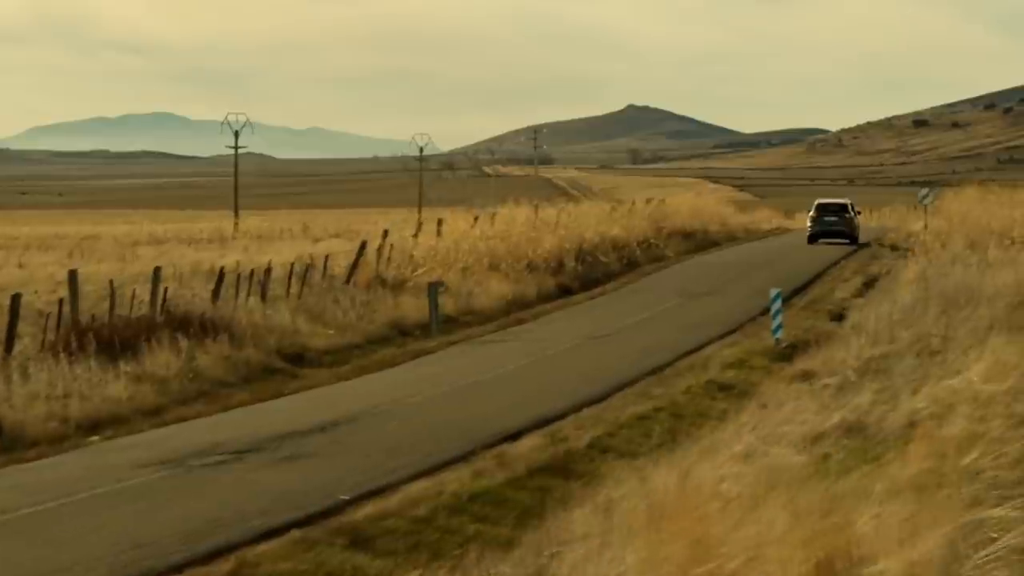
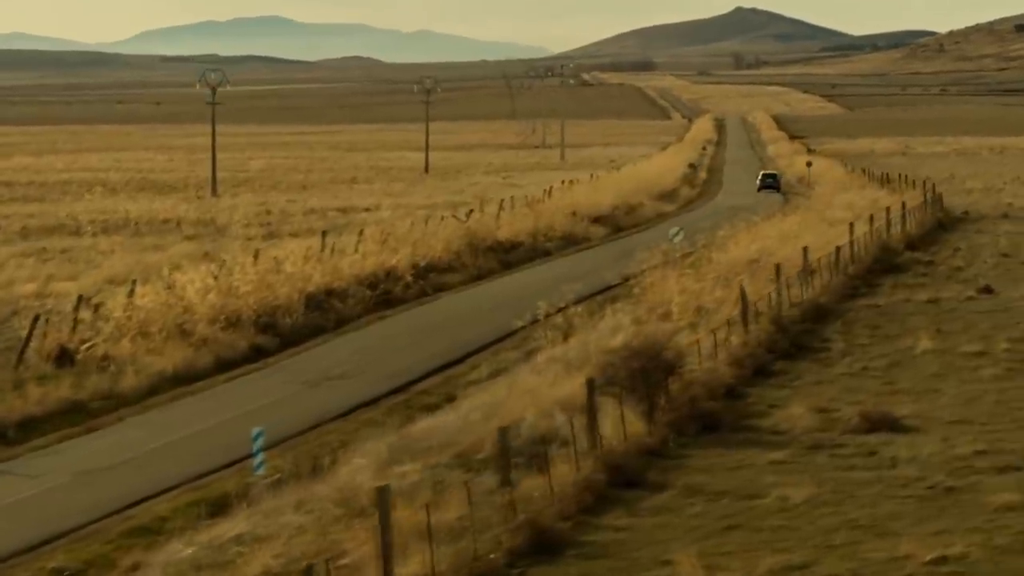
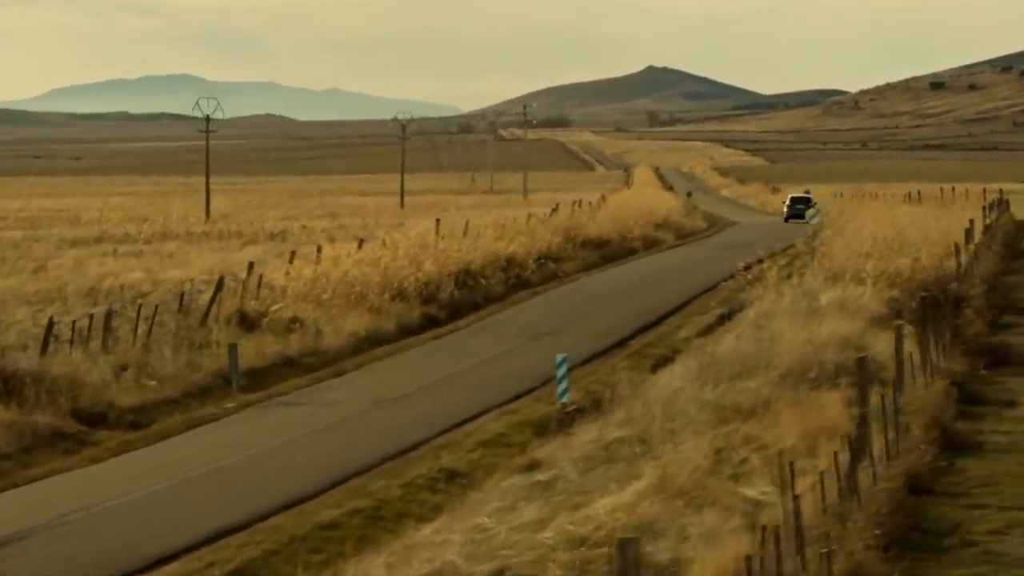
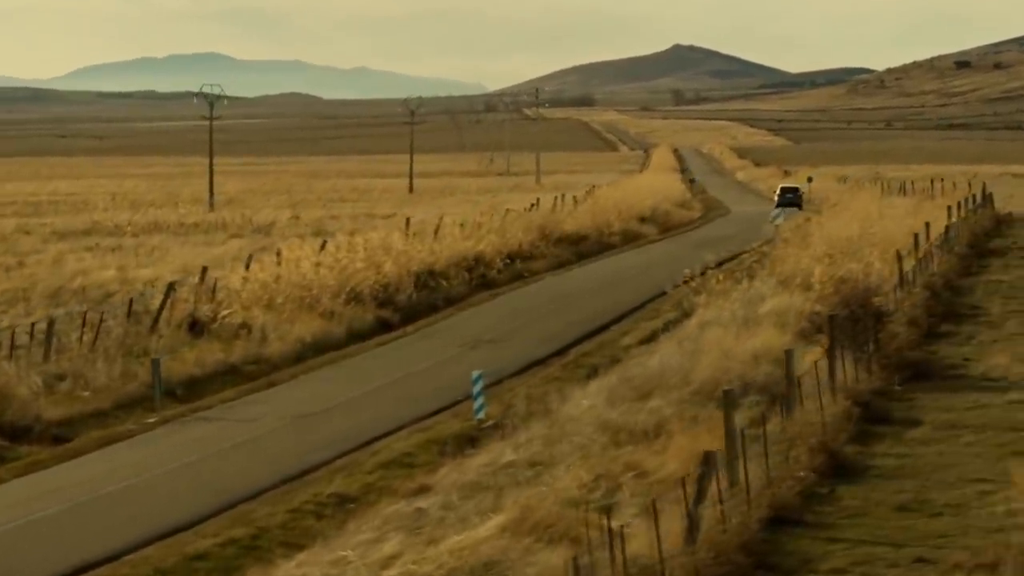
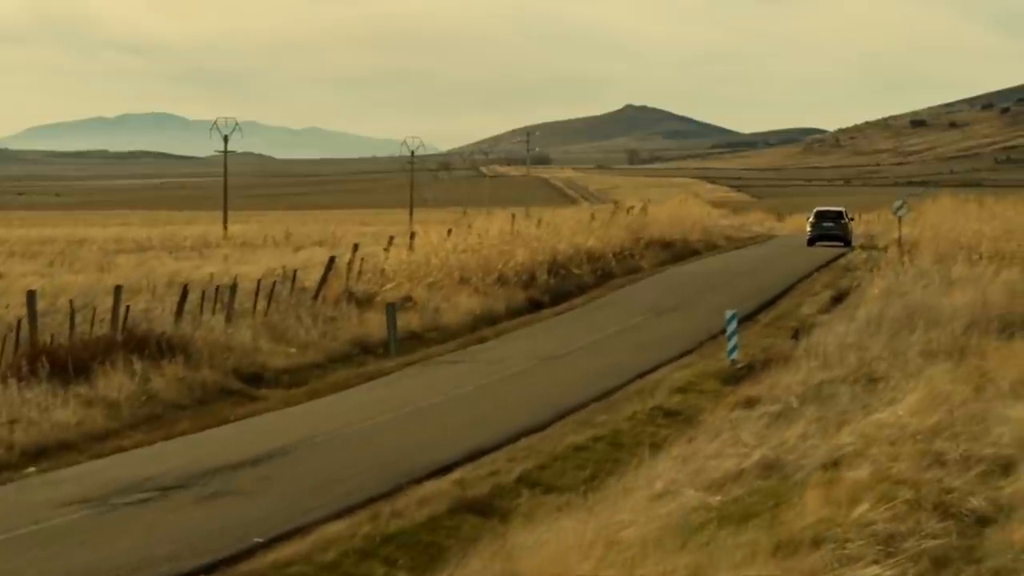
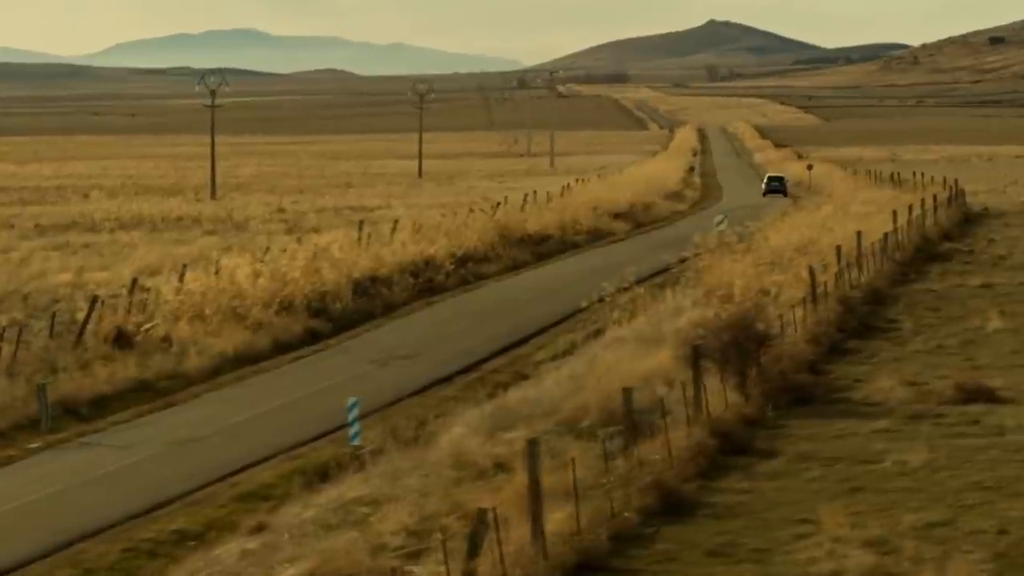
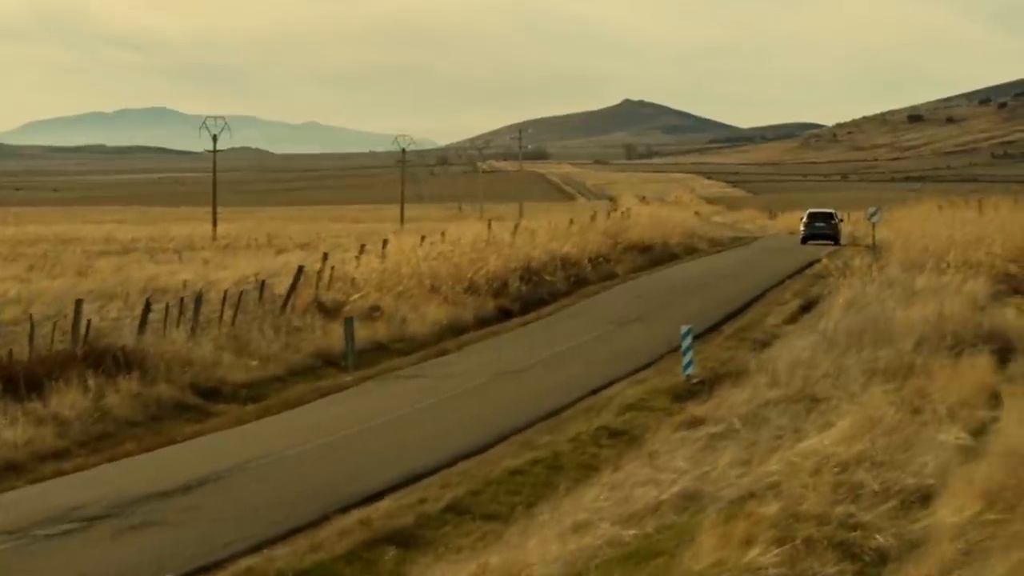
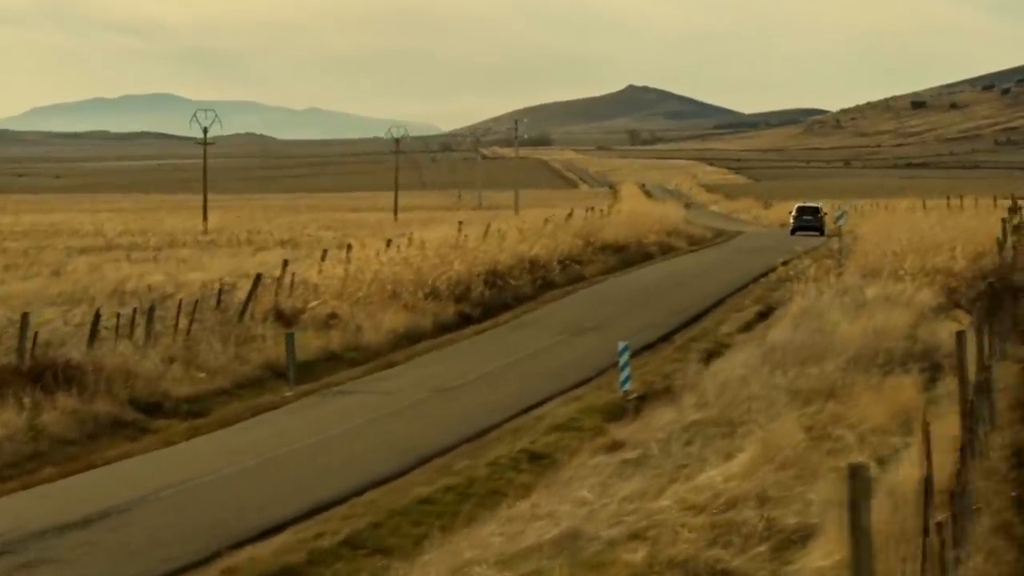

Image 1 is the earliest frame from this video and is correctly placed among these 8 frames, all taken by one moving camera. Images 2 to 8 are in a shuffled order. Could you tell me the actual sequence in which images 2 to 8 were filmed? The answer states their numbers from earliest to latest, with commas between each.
5, 7, 8, 3, 4, 6, 2
